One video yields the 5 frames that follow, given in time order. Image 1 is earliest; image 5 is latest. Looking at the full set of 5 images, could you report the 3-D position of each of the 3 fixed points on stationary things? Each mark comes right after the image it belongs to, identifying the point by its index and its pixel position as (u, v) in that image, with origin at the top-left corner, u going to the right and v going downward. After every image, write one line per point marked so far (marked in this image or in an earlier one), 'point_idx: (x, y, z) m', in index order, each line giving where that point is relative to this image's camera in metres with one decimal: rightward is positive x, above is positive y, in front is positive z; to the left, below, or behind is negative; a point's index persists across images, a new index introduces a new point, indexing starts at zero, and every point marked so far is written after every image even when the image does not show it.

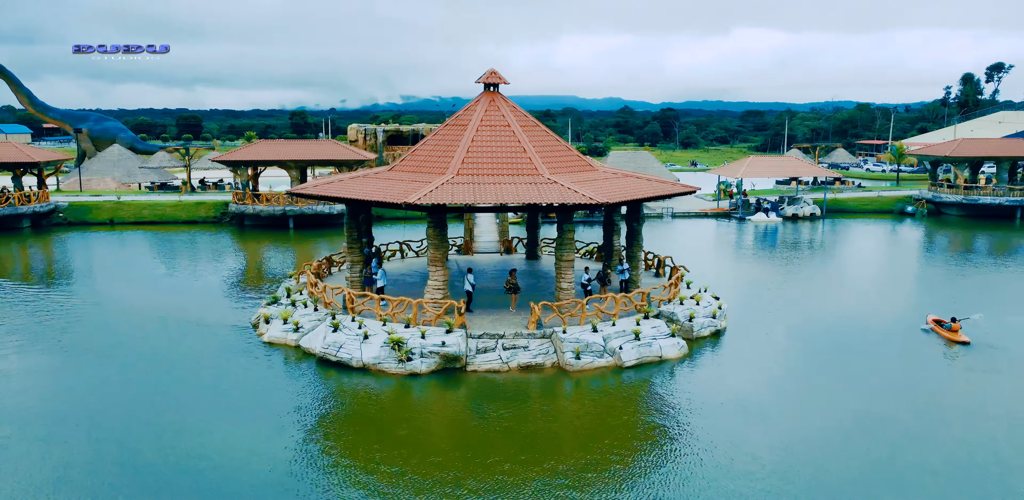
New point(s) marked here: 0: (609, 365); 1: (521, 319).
0: (+2.5, -2.6, +18.6) m
1: (+0.5, -1.7, +19.8) m
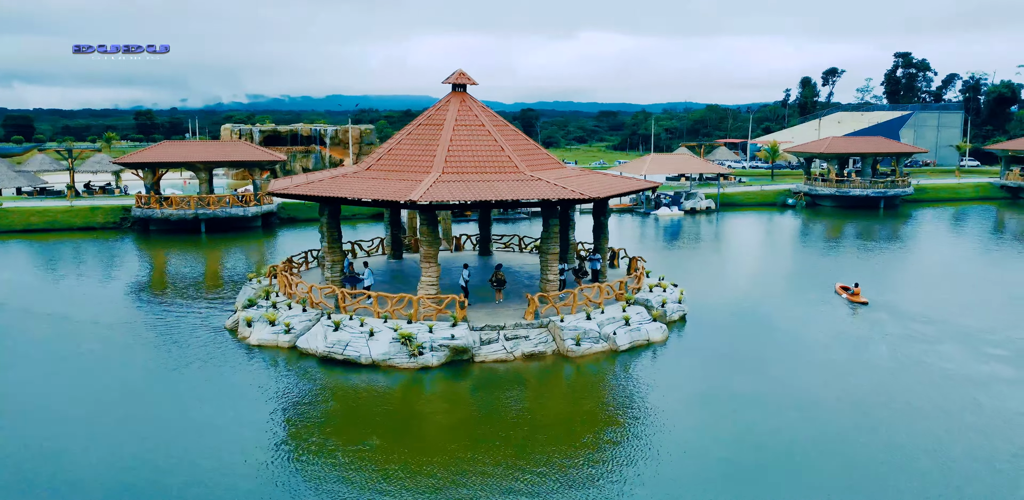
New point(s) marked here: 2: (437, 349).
0: (+2.4, -2.4, +19.8) m
1: (+0.2, -1.5, +20.6) m
2: (-1.6, -2.3, +18.6) m
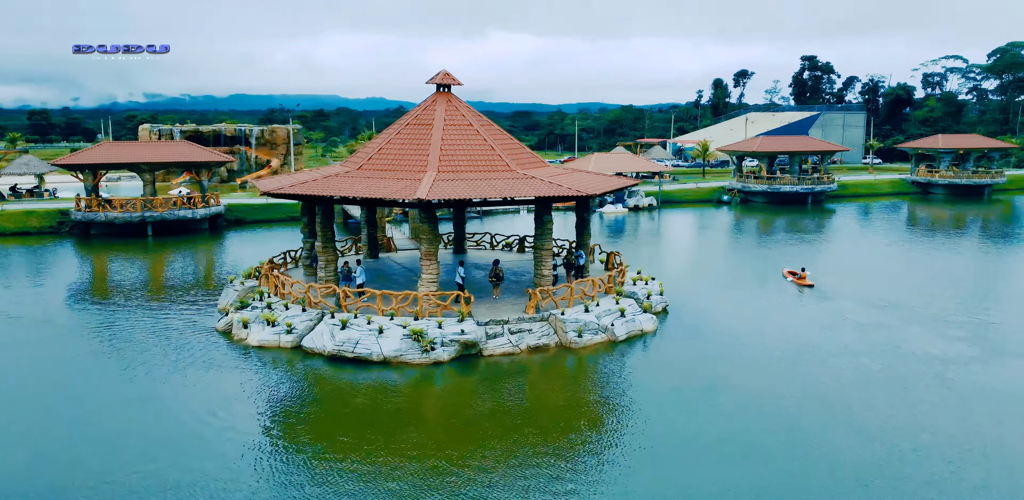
0: (+2.4, -2.3, +20.6) m
1: (0.0, -1.4, +21.2) m
2: (-1.5, -2.2, +19.0) m
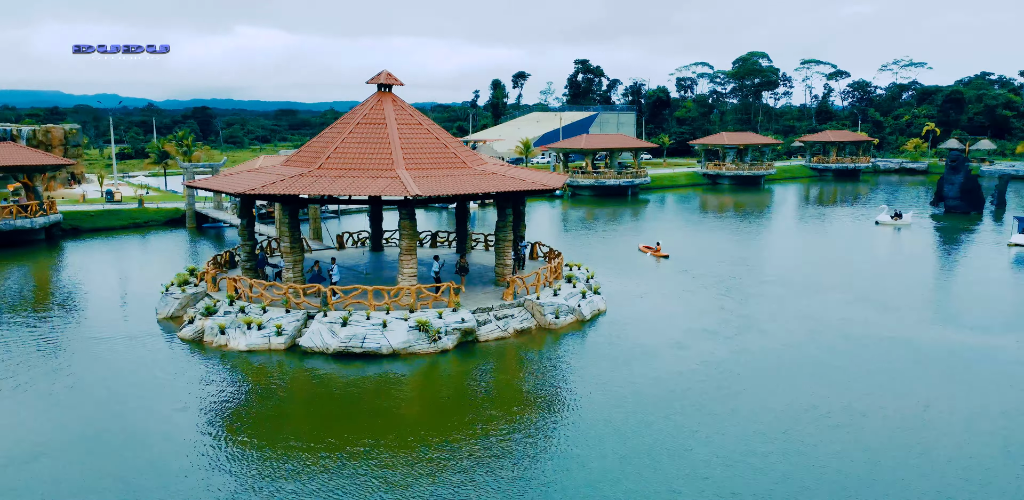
0: (+1.5, -2.0, +22.5) m
1: (-0.9, -1.2, +22.4) m
2: (-1.7, -2.0, +19.9) m
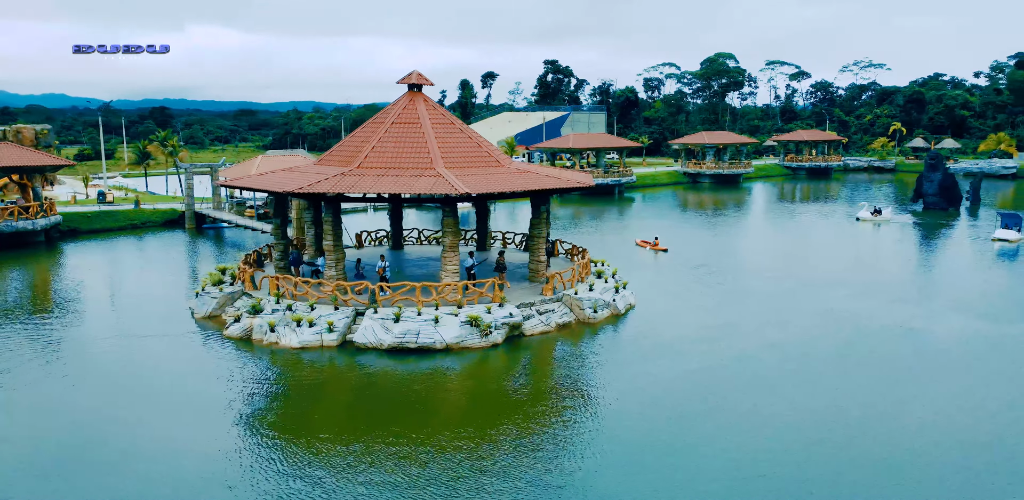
0: (+2.5, -1.9, +23.1) m
1: (+0.1, -1.1, +22.9) m
2: (-0.6, -2.0, +20.3) m
